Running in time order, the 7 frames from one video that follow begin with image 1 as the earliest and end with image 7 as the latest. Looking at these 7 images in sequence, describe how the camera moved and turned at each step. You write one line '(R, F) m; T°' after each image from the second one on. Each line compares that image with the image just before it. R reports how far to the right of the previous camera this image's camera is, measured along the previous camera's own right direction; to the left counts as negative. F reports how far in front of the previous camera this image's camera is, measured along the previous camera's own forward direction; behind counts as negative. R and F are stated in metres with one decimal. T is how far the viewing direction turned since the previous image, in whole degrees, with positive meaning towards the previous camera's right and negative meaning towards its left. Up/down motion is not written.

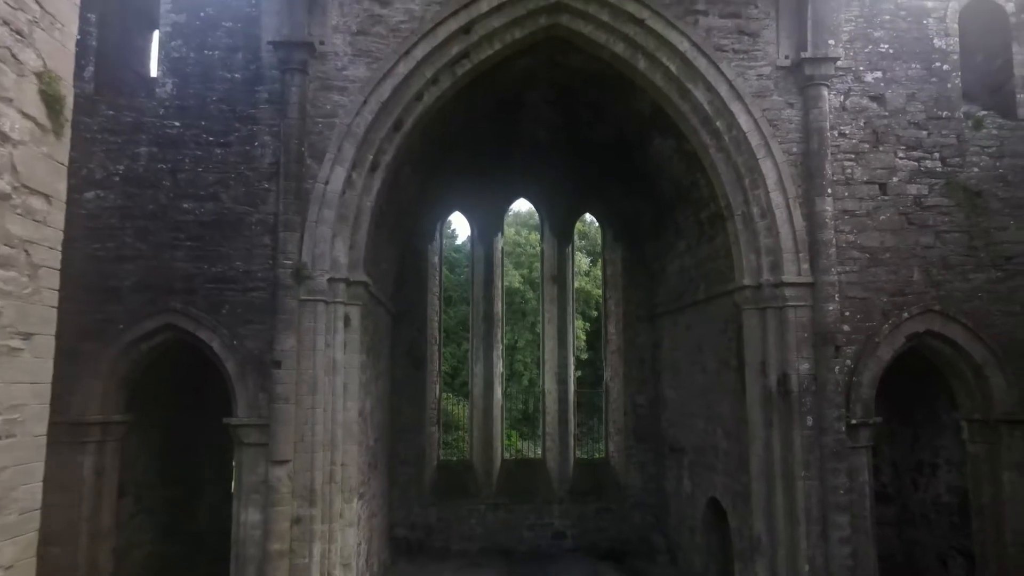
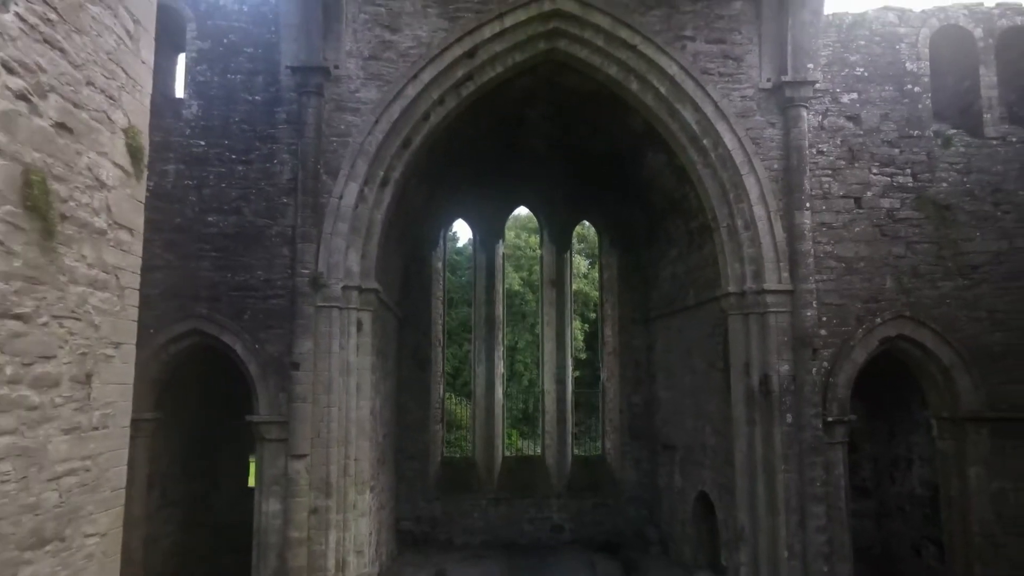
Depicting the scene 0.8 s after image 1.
(0.0, -0.5) m; 0°
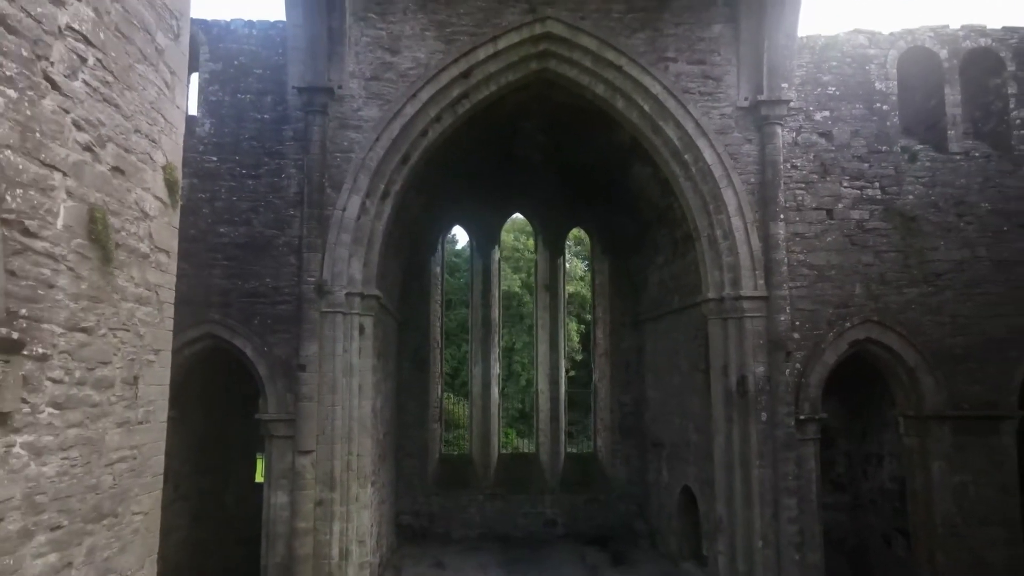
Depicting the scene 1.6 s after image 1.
(+0.1, -0.5) m; 0°
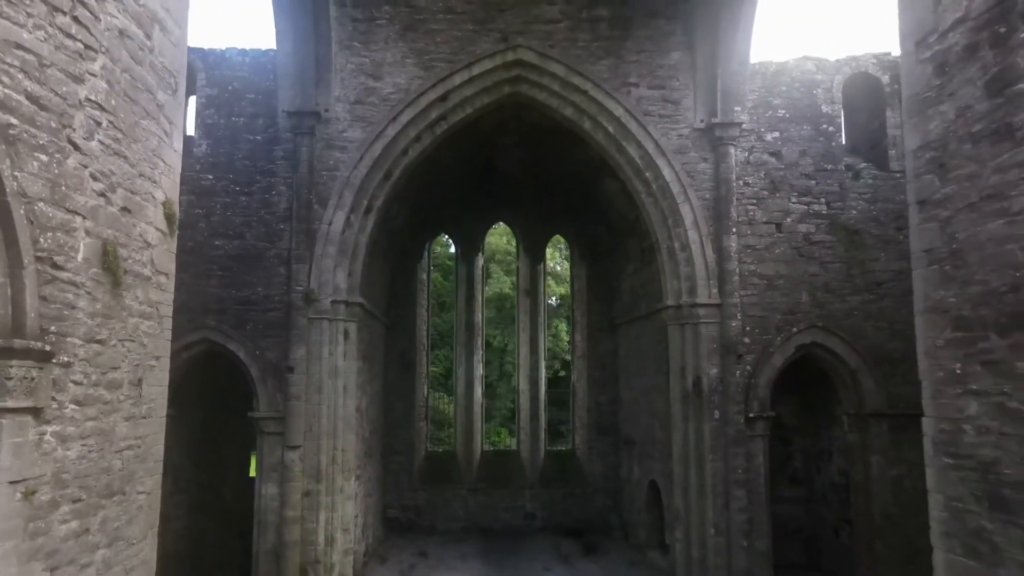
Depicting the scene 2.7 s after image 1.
(+0.3, -0.6) m; 0°
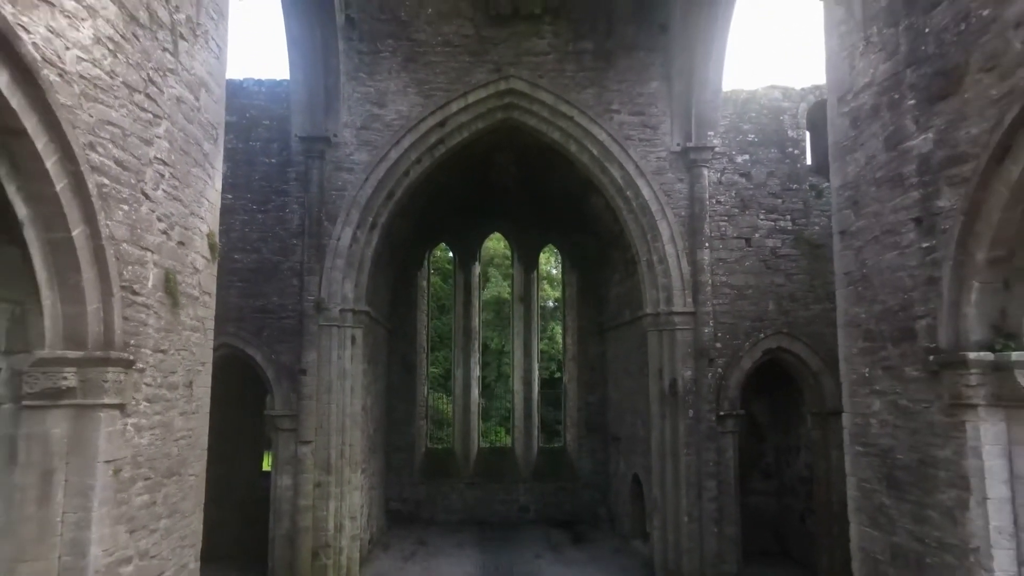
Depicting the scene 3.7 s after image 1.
(+0.1, -0.8) m; 0°
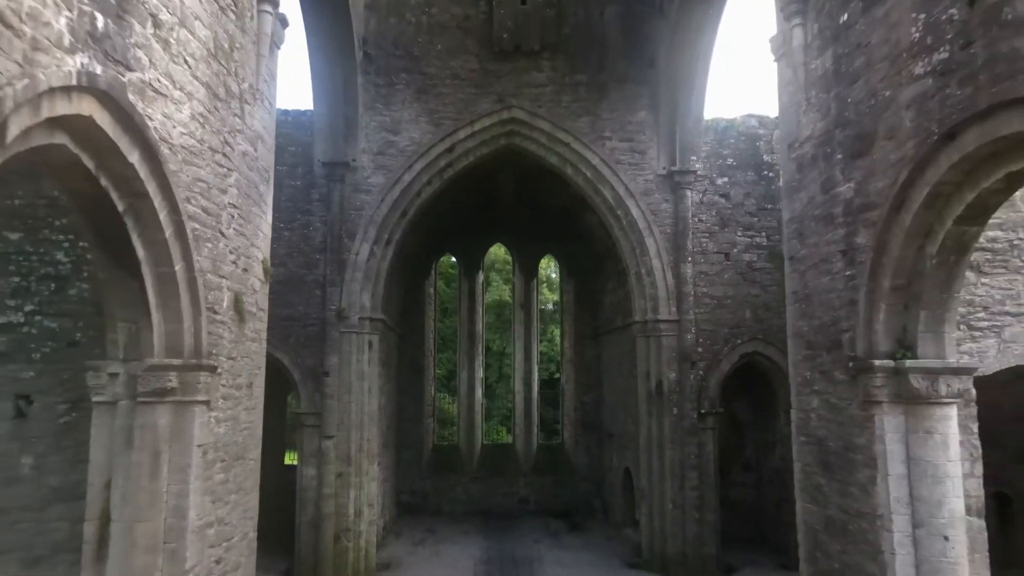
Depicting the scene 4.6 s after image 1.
(0.0, -0.9) m; 0°
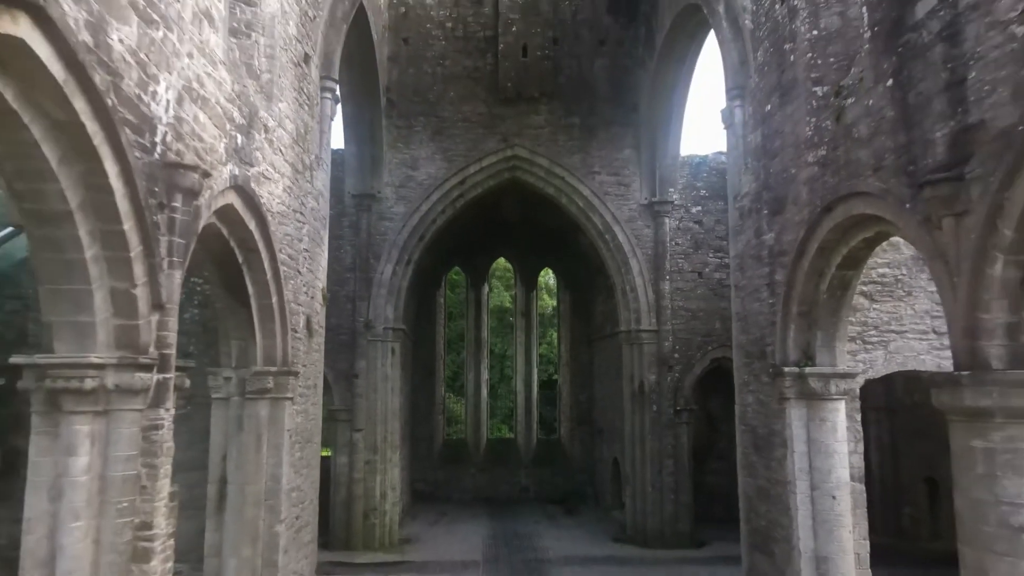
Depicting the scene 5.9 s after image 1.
(0.0, -1.6) m; 0°
